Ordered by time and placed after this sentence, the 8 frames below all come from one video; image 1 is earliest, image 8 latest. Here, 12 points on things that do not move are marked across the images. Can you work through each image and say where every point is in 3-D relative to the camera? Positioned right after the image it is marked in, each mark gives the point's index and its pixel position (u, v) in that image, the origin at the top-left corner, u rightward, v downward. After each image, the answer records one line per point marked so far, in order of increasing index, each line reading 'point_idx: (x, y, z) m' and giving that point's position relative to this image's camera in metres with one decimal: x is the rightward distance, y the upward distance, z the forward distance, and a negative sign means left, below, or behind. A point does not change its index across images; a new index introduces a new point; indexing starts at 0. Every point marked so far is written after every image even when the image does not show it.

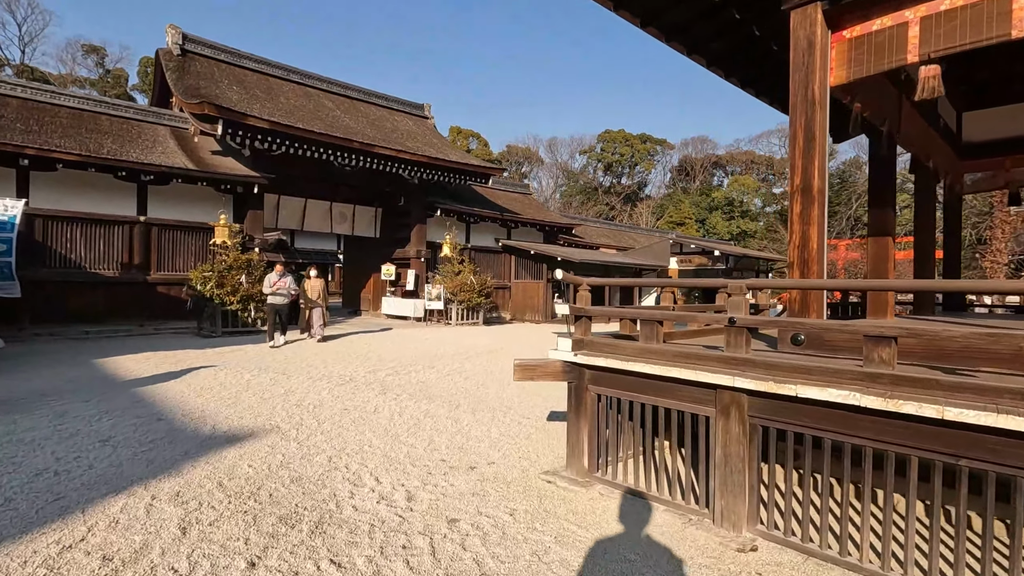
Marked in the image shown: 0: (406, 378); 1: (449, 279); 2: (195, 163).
0: (-1.2, -1.0, +6.1) m
1: (-1.7, +0.2, +13.8) m
2: (-6.4, +2.5, +10.7) m
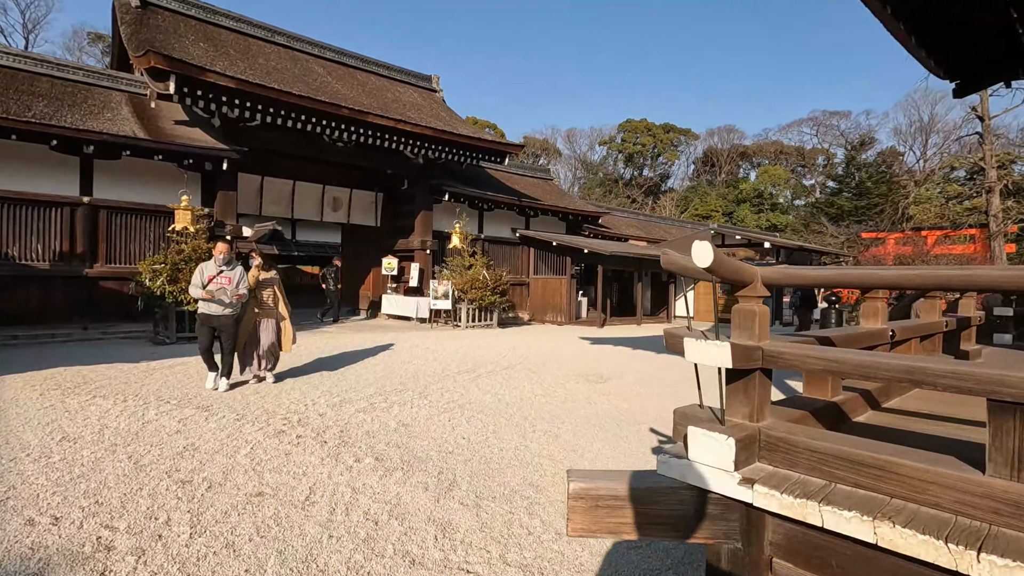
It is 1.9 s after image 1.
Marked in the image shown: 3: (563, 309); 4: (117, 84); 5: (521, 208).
0: (-1.0, -1.0, +4.1) m
1: (-1.2, +0.3, +11.9) m
2: (-6.0, +2.6, +8.8) m
3: (+1.3, -0.5, +14.0) m
4: (-7.3, +3.7, +9.8) m
5: (+0.2, +2.2, +14.5) m
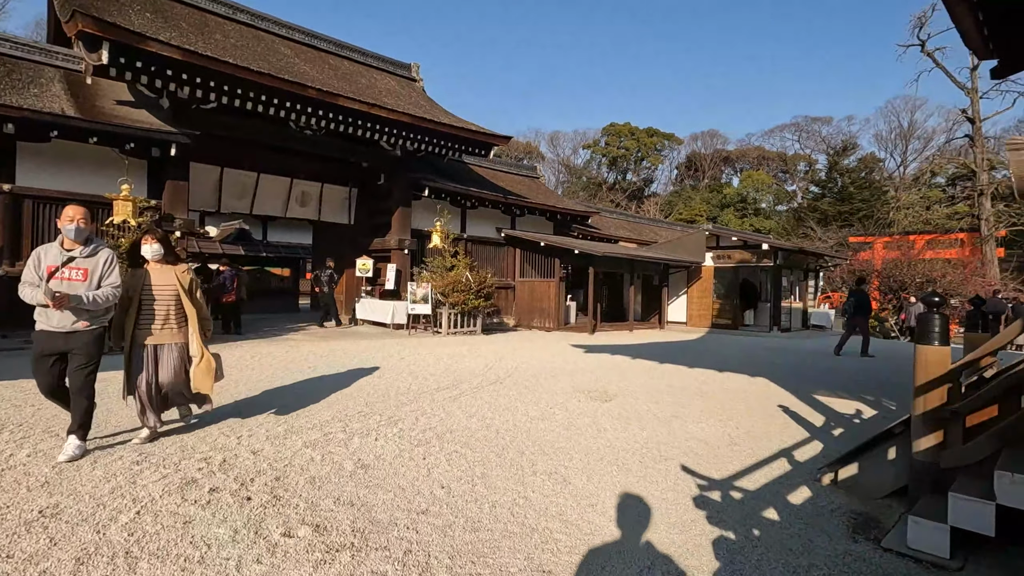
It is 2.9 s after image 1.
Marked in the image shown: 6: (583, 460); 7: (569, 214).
0: (-1.1, -1.0, +3.1) m
1: (-1.5, +0.2, +10.9) m
2: (-6.2, +2.6, +7.7) m
3: (+1.0, -0.6, +13.1) m
4: (-7.5, +3.7, +8.7) m
5: (-0.2, +2.1, +13.5) m
6: (+0.4, -1.1, +3.4) m
7: (+1.6, +2.1, +14.9) m
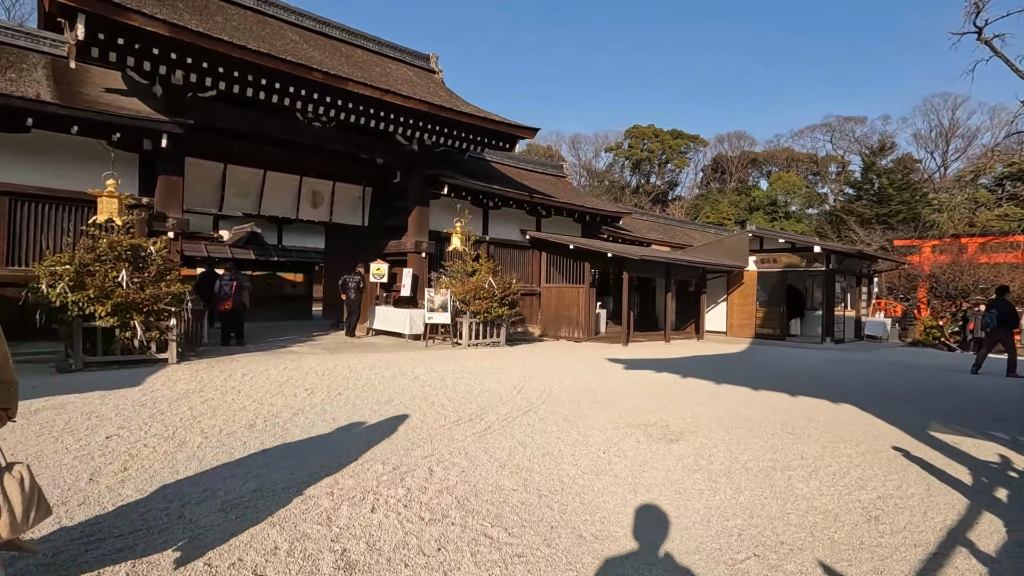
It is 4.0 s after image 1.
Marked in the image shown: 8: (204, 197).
0: (-0.8, -1.1, +2.1) m
1: (-1.0, +0.1, +9.9) m
2: (-5.8, +2.5, +6.9) m
3: (+1.5, -0.8, +12.0) m
4: (-7.0, +3.6, +7.9) m
5: (+0.5, +1.9, +12.5) m
6: (+0.7, -1.1, +2.3) m
7: (+2.2, +1.9, +13.8) m
8: (-5.2, +1.5, +9.2) m
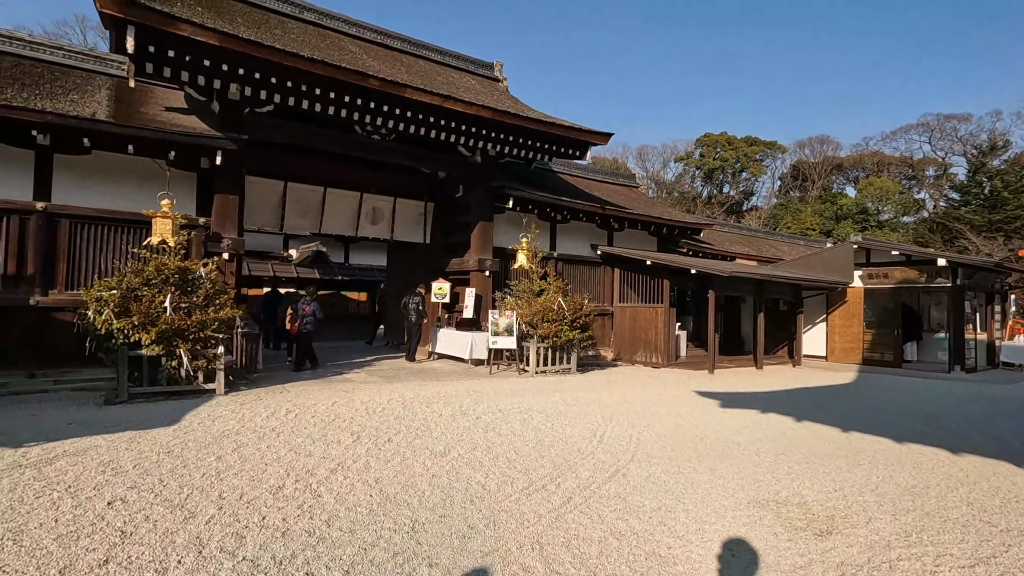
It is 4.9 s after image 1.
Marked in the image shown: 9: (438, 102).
0: (-0.6, -1.2, +1.3) m
1: (+0.2, -0.3, +9.1) m
2: (-4.9, +2.2, +6.7) m
3: (+3.0, -1.2, +10.8) m
4: (-6.0, +3.3, +7.9) m
5: (+2.0, +1.5, +11.5) m
6: (+1.0, -1.3, +1.3) m
7: (+3.9, +1.5, +12.6) m
8: (-4.1, +1.2, +8.9) m
9: (-1.1, +2.7, +7.9) m
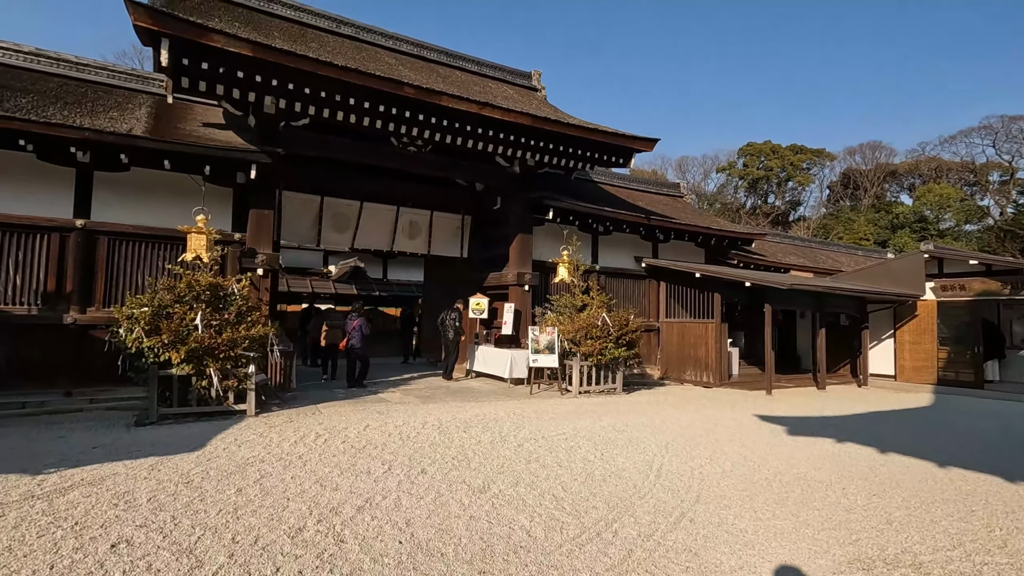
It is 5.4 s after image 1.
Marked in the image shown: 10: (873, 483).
0: (-0.4, -1.2, +0.8) m
1: (+0.9, -0.5, +8.6) m
2: (-4.4, +1.9, +6.7) m
3: (+3.8, -1.5, +10.1) m
4: (-5.4, +3.0, +8.0) m
5: (+2.8, +1.2, +11.0) m
6: (+1.1, -1.3, +0.7) m
7: (+4.8, +1.1, +11.9) m
8: (-3.4, +0.9, +8.7) m
9: (-0.5, +2.5, +7.6) m
10: (+2.8, -1.5, +4.2) m
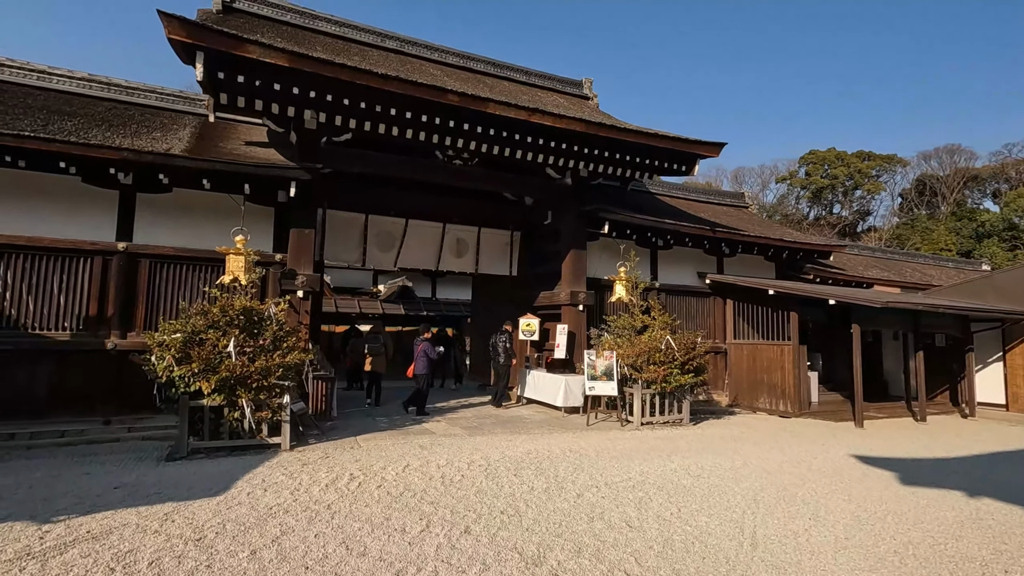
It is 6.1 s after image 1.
0: (-0.3, -1.3, +0.2) m
1: (+1.6, -0.8, +7.8) m
2: (-3.8, +1.7, +6.5) m
3: (+4.7, -1.8, +9.1) m
4: (-4.7, +2.7, +7.9) m
5: (+3.8, +0.9, +10.1) m
6: (+1.2, -1.3, 0.0) m
7: (+5.8, +0.8, +10.8) m
8: (-2.6, +0.6, +8.4) m
9: (+0.2, +2.2, +7.0) m
10: (+3.2, -1.6, +3.2) m
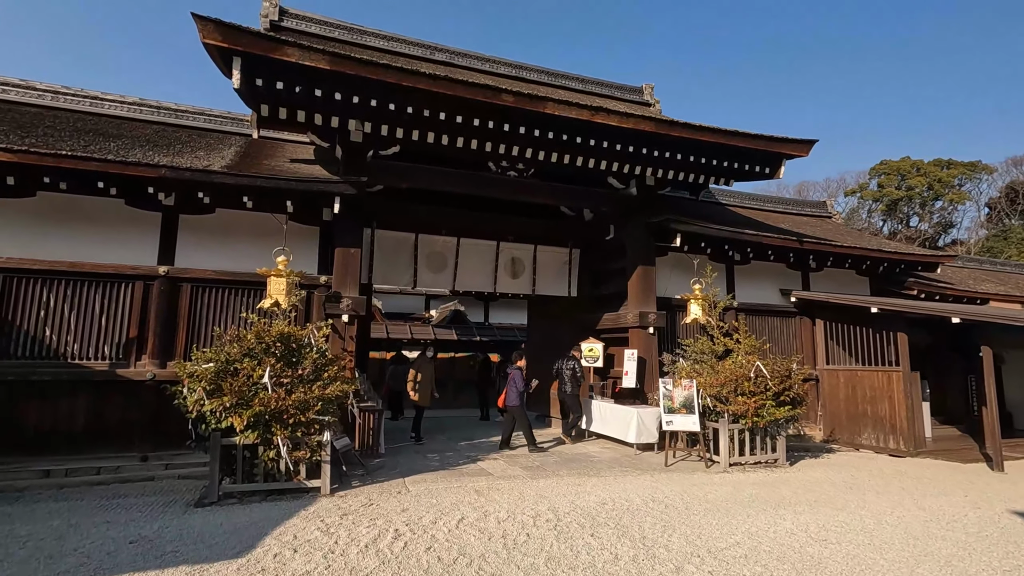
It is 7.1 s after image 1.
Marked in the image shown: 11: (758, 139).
0: (-0.2, -1.2, -0.6) m
1: (+2.5, -1.0, +6.8) m
2: (-3.1, +1.4, +6.1) m
3: (+5.6, -2.0, +7.7) m
4: (-3.9, +2.3, +7.7) m
5: (+4.8, +0.6, +8.9) m
6: (+1.2, -1.2, -1.0) m
7: (+6.9, +0.5, +9.5) m
8: (-1.8, +0.2, +7.9) m
9: (+0.9, +2.0, +6.3) m
10: (+3.6, -1.6, +2.0) m
11: (+3.3, +2.0, +7.2) m
